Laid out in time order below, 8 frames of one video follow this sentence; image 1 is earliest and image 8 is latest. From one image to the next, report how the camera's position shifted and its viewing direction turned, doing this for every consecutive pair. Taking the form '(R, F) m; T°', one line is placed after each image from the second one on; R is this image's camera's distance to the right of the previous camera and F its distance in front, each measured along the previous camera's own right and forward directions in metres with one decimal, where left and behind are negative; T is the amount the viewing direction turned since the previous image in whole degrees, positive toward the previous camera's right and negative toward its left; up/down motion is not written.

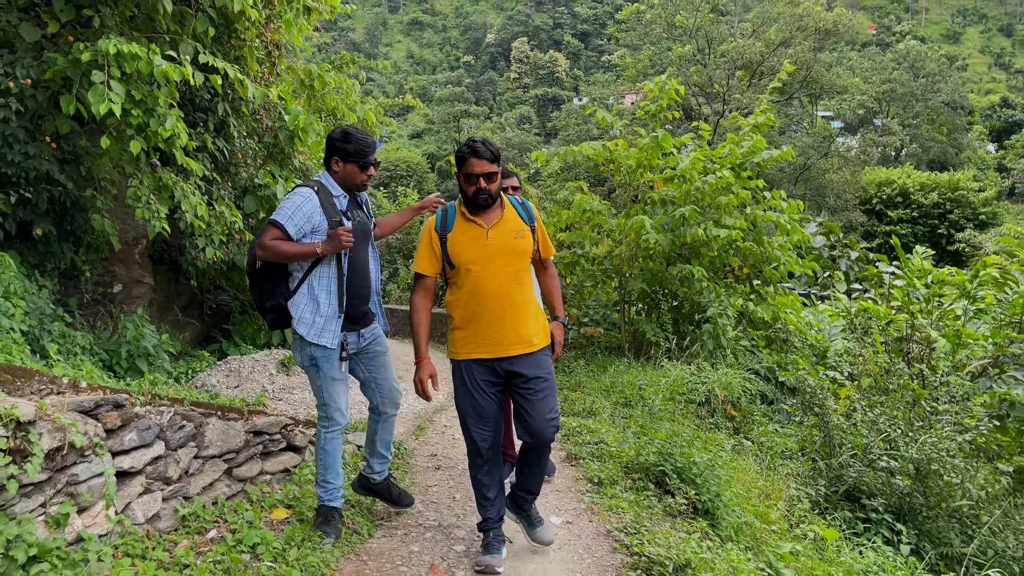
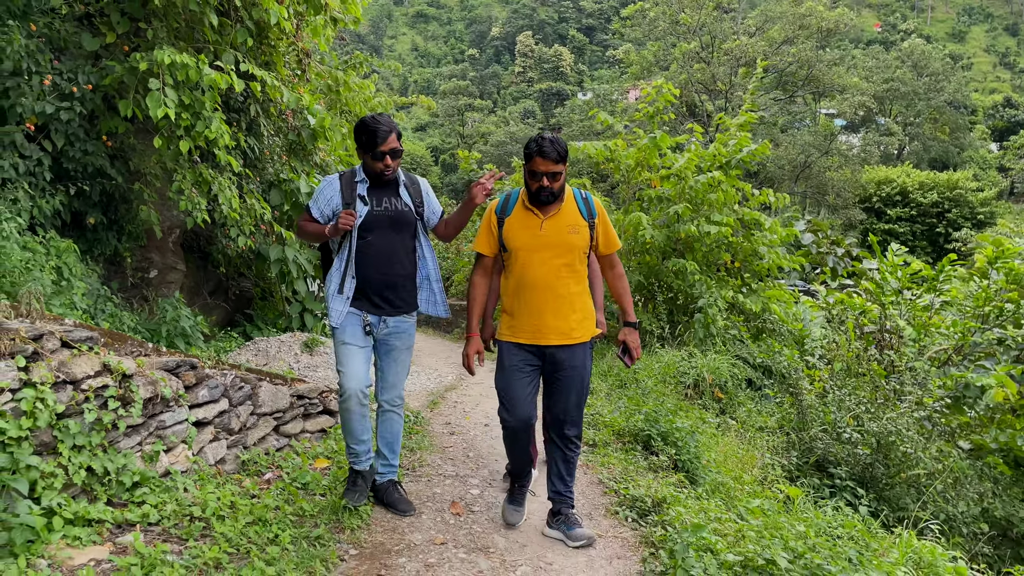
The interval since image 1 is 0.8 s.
(0.0, -0.5) m; 0°
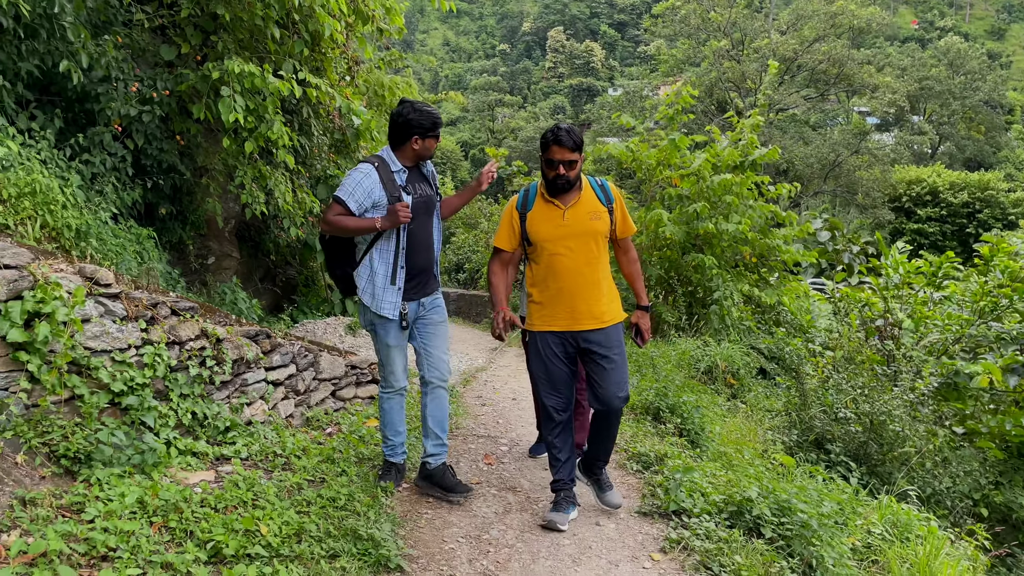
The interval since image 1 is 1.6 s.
(0.0, -0.5) m; -2°
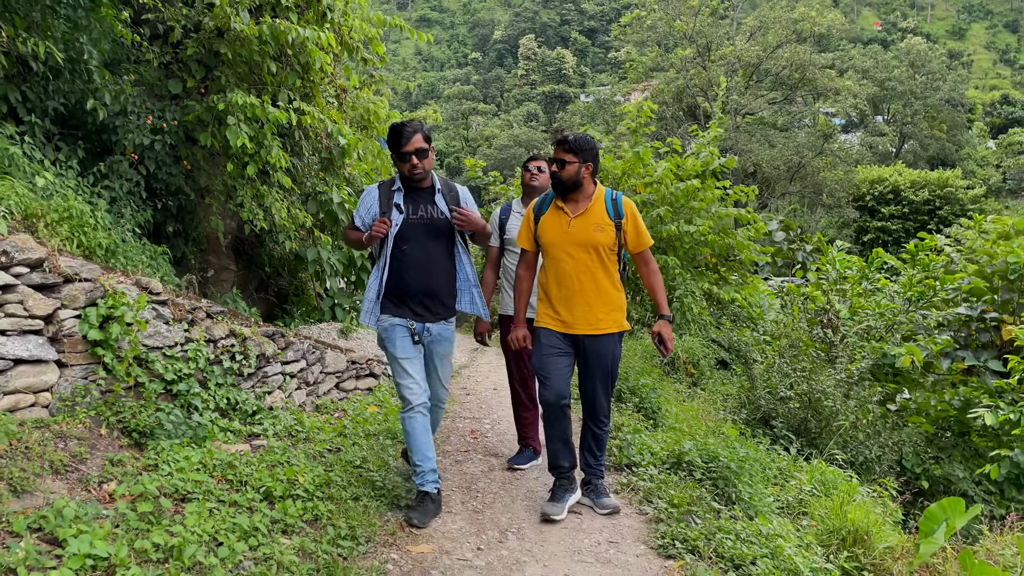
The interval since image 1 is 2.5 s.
(0.0, -0.6) m; +2°
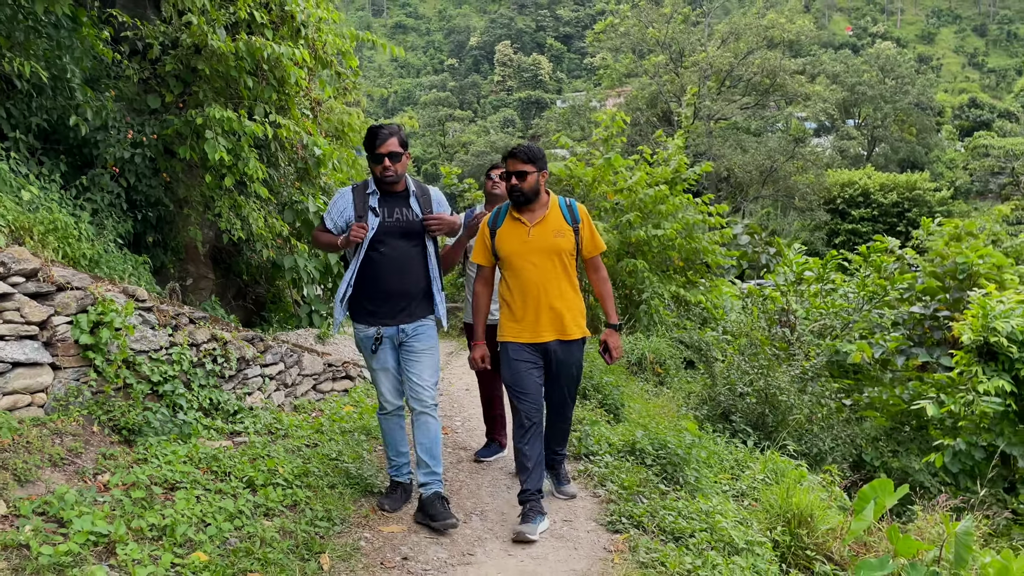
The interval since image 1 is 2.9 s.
(+0.1, -0.2) m; +1°
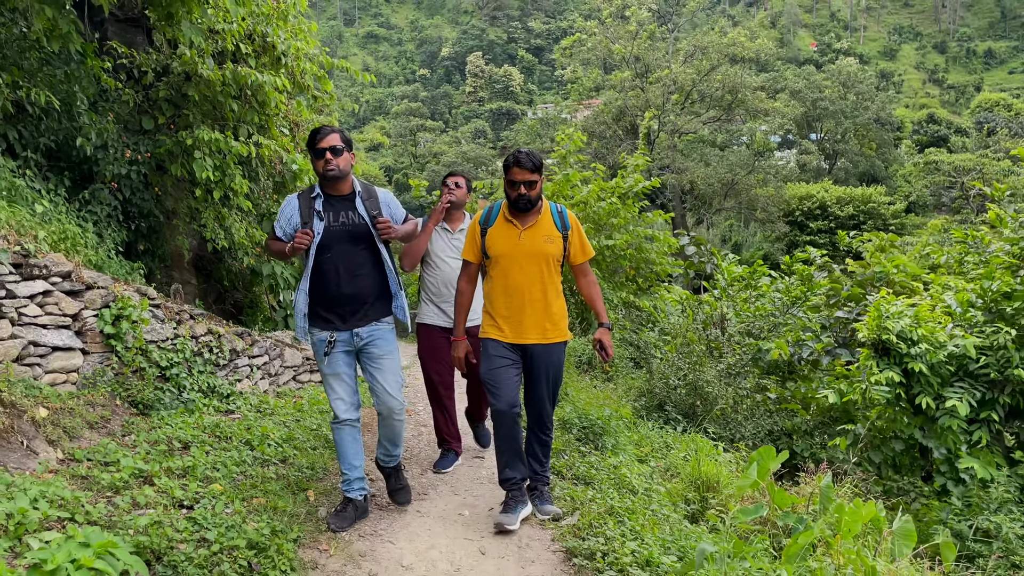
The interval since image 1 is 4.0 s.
(+0.1, -0.7) m; +2°
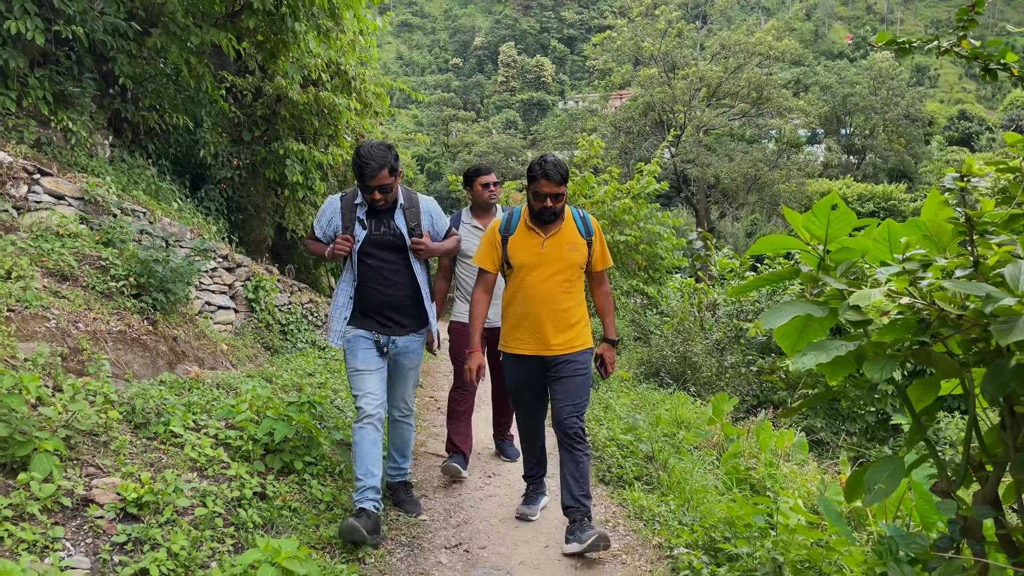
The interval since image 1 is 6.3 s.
(0.0, -1.5) m; -2°
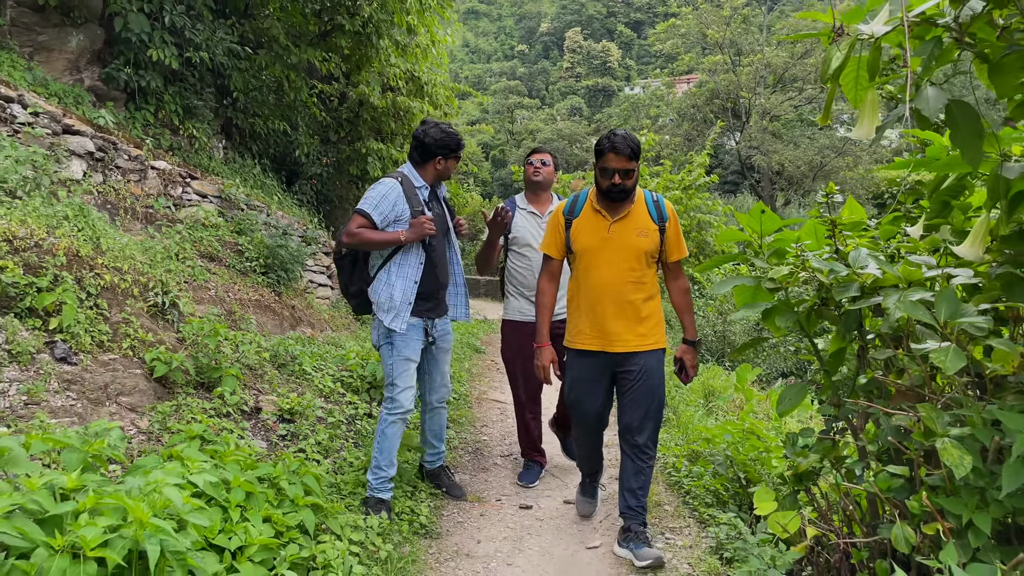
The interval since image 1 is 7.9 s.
(+0.1, -0.9) m; -5°
